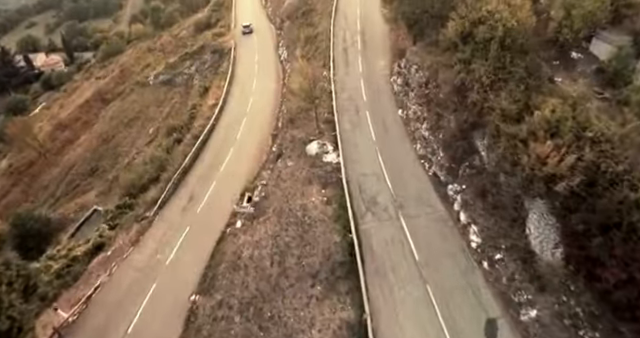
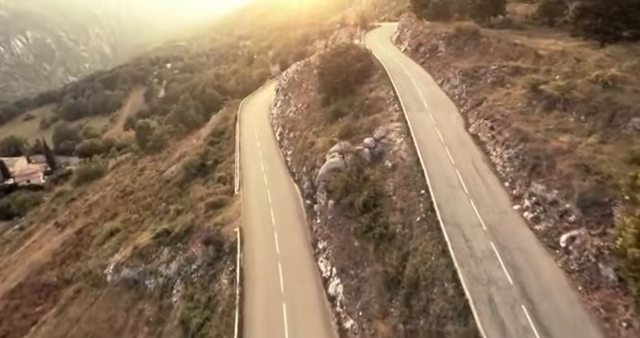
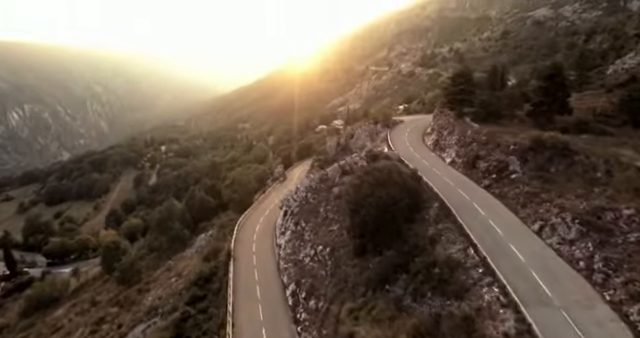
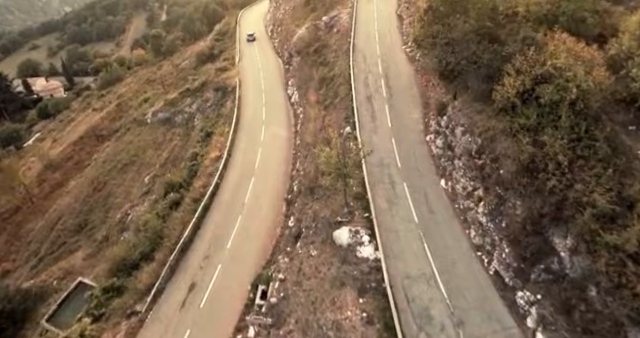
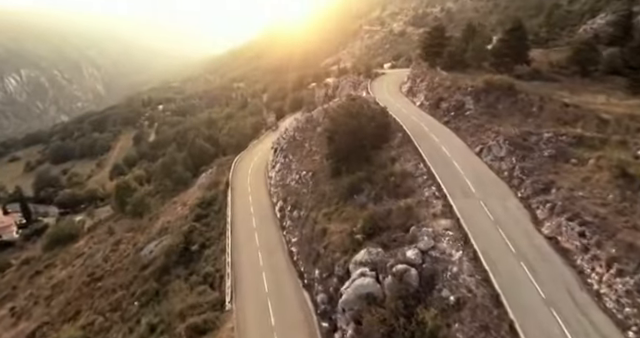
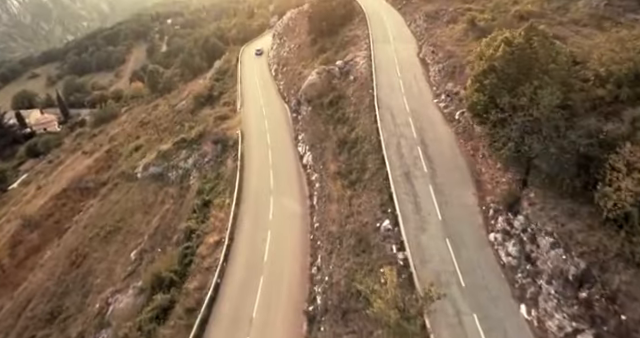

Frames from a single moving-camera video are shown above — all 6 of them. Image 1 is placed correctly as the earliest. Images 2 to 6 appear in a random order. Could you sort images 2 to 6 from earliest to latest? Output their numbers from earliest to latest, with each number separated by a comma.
4, 6, 2, 5, 3
